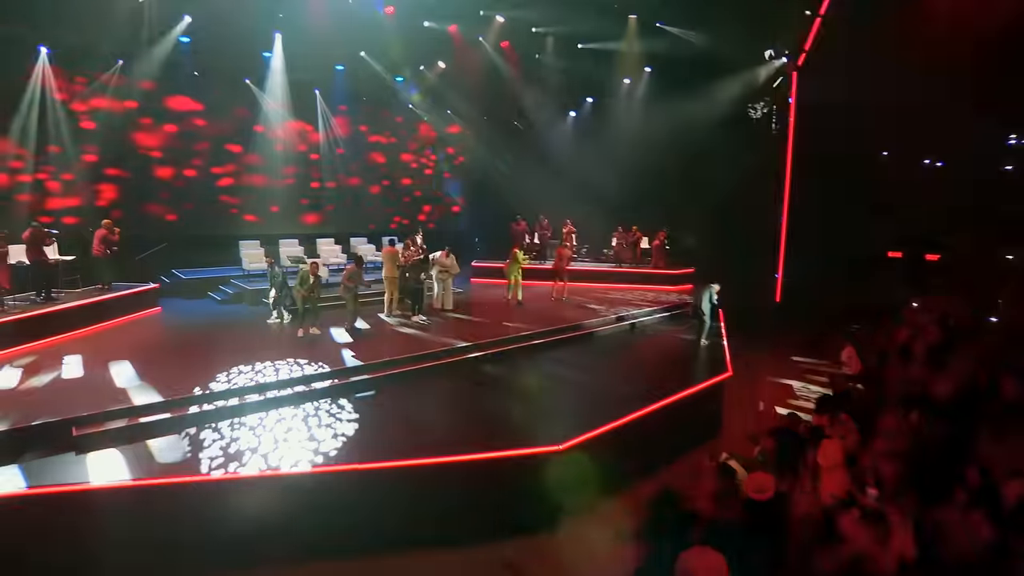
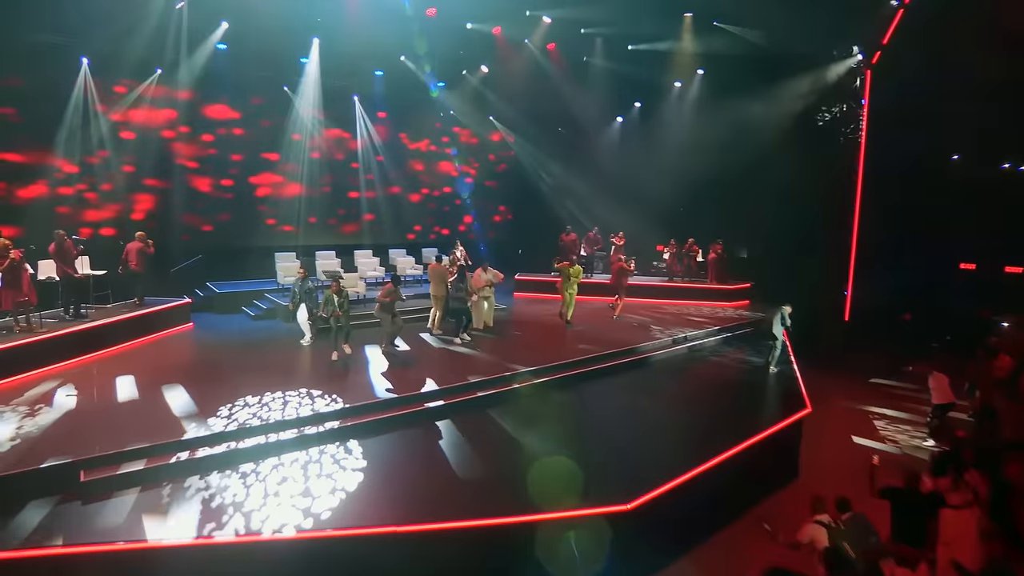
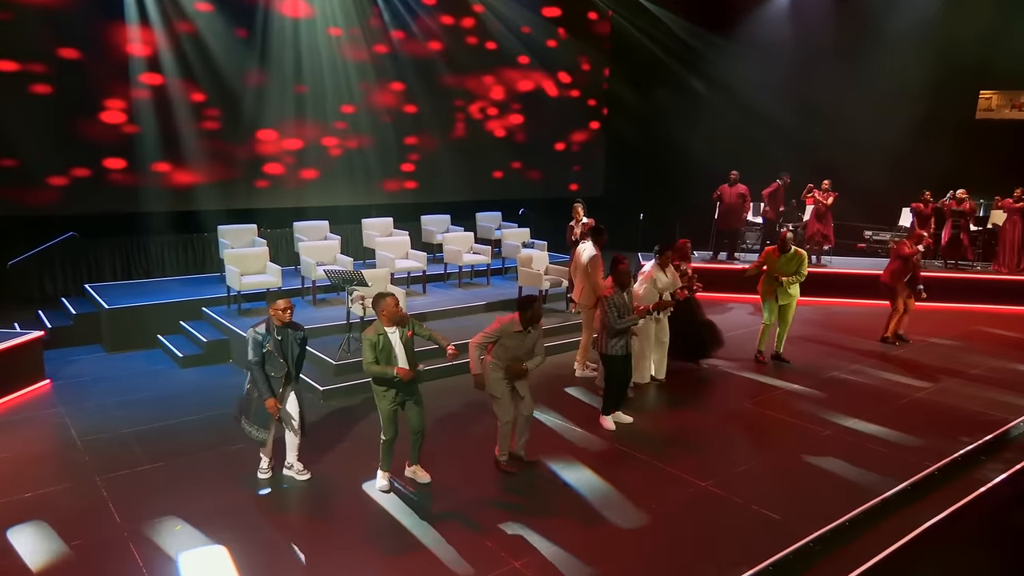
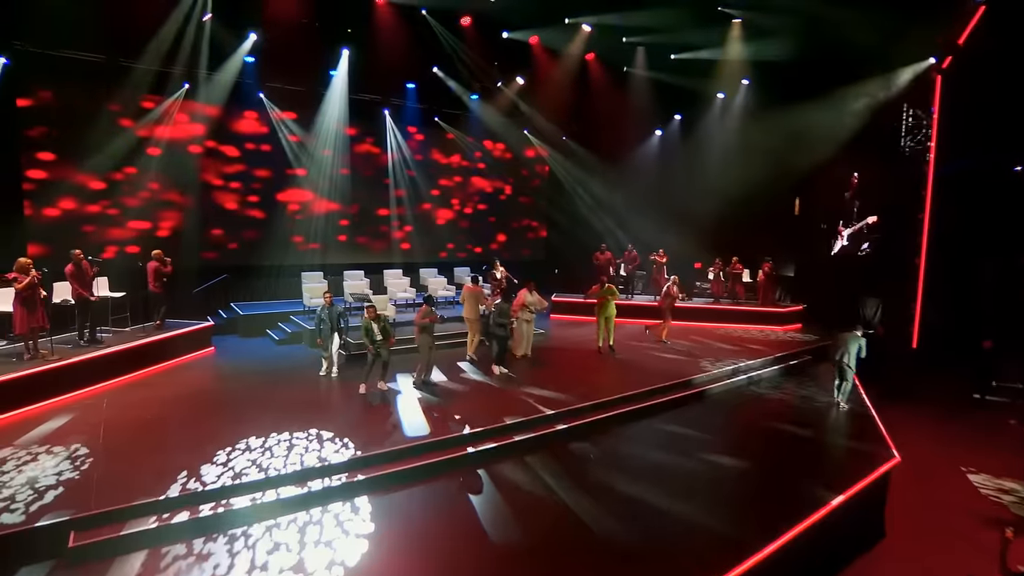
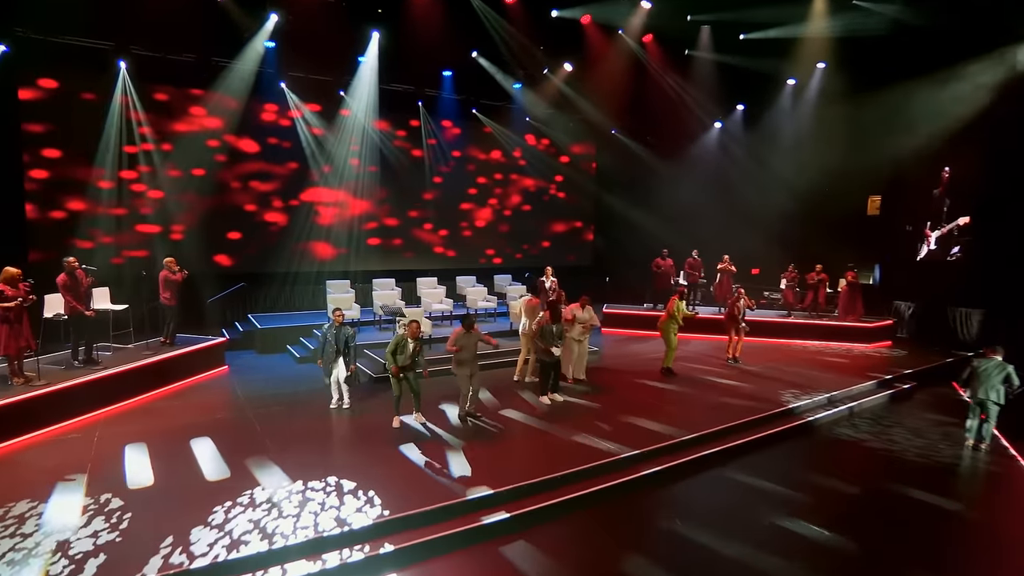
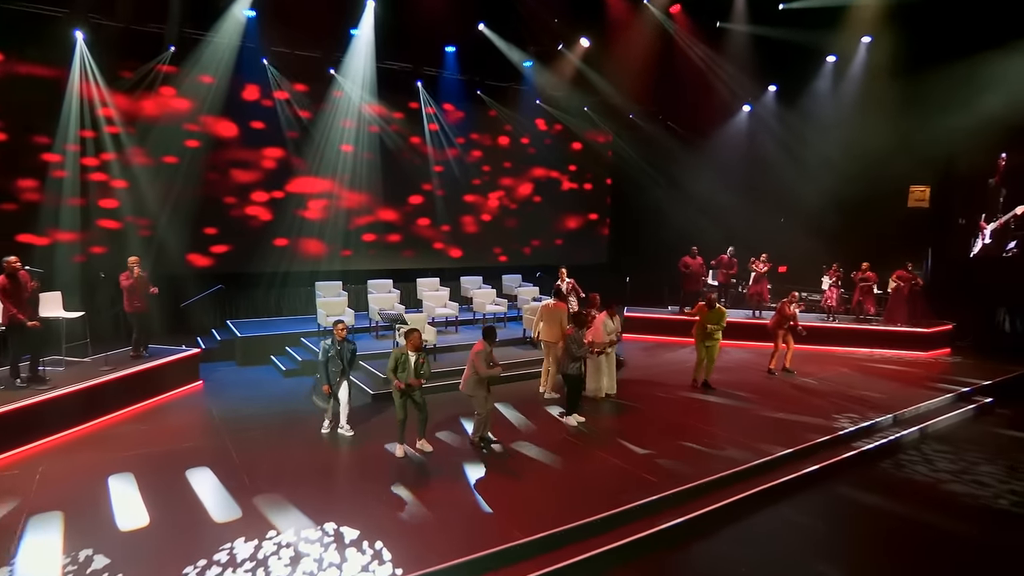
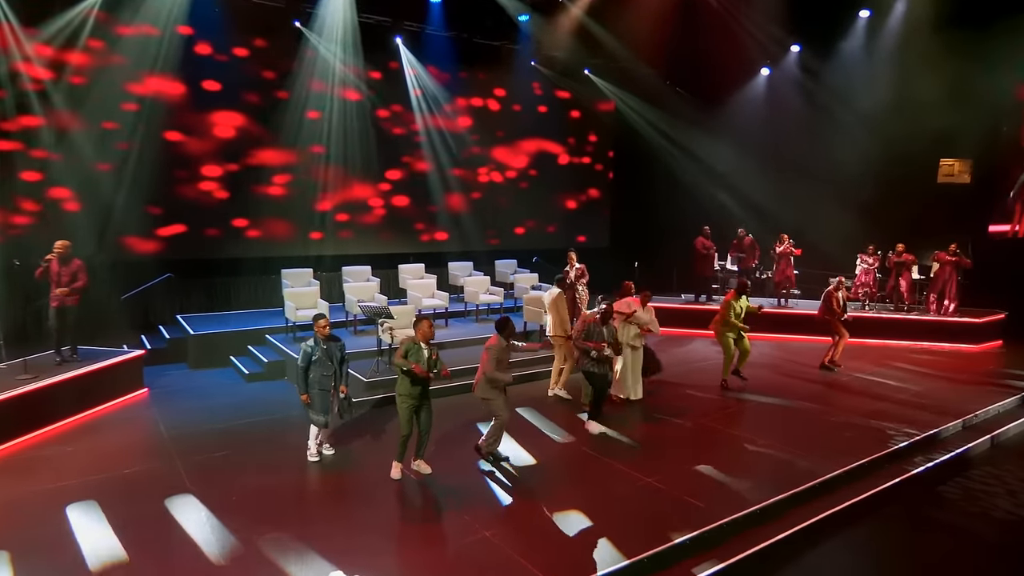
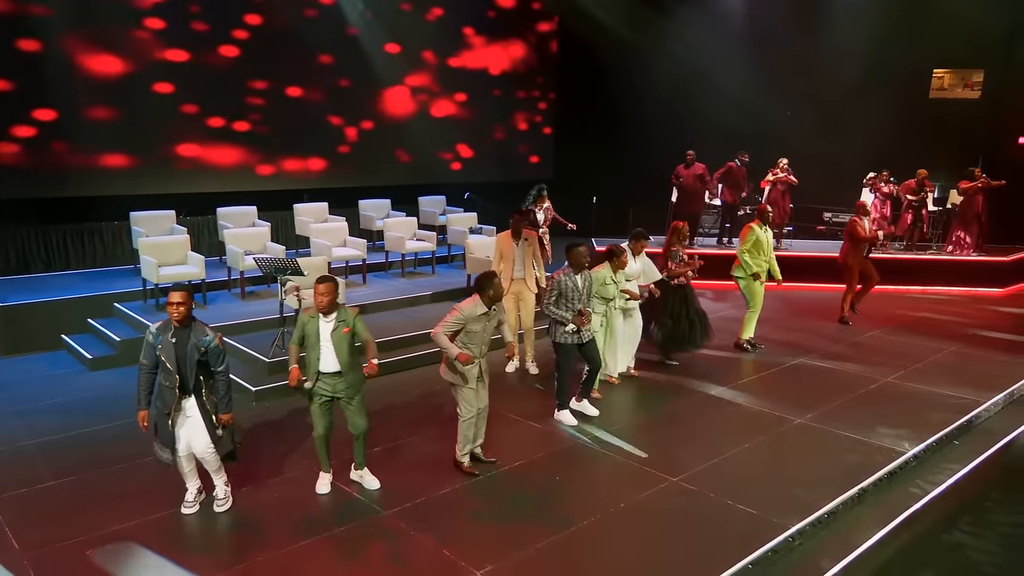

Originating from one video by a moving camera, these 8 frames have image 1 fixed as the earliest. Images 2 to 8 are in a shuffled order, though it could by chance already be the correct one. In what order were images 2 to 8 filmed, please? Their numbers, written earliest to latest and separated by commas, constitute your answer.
2, 4, 5, 6, 7, 3, 8
